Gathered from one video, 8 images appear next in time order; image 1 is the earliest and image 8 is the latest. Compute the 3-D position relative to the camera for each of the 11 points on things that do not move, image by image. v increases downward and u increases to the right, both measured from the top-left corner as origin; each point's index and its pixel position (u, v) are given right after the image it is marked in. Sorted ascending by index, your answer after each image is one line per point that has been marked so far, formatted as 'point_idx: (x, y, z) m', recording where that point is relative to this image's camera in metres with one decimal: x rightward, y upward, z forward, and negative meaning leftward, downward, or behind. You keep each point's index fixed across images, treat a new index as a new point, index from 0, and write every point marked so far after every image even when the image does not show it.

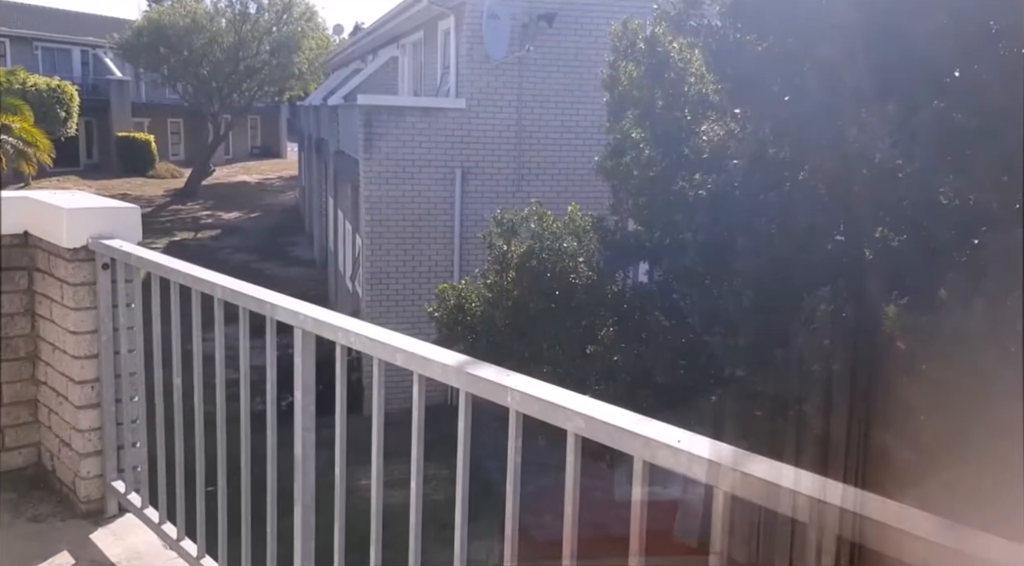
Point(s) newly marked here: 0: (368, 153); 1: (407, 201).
0: (-1.8, +1.6, +12.1) m
1: (-1.3, +1.0, +12.4) m
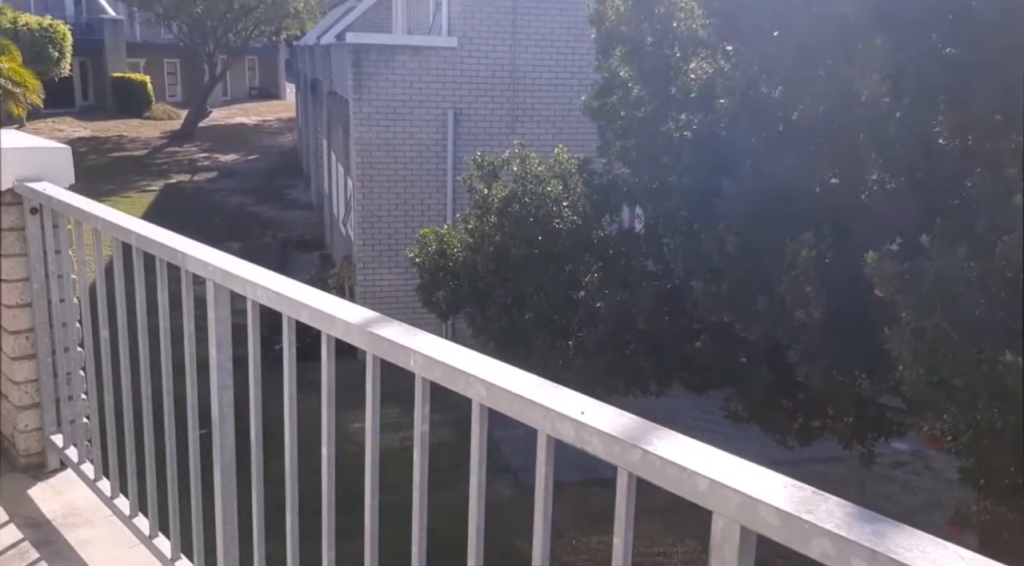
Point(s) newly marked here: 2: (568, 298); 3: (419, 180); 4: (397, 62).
0: (-1.9, +2.3, +11.9) m
1: (-1.4, +1.7, +12.1) m
2: (+0.3, -0.1, +5.8) m
3: (-1.2, +1.3, +12.3) m
4: (-1.4, +2.6, +11.9) m
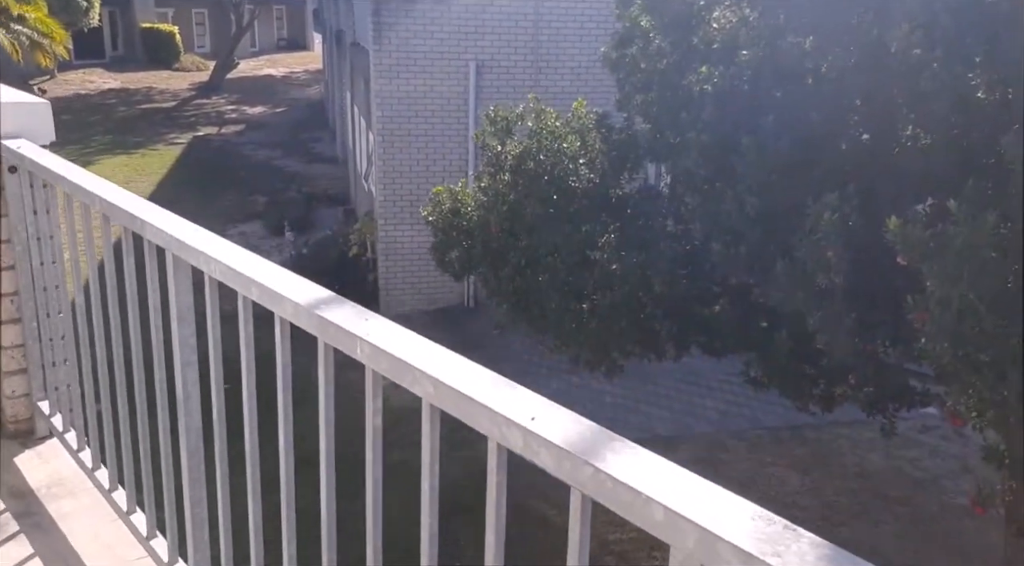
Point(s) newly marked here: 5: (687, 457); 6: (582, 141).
0: (-1.6, +2.8, +11.6) m
1: (-1.1, +2.3, +11.9) m
2: (+0.4, +0.2, +5.7) m
3: (-0.9, +1.8, +12.1) m
4: (-1.1, +3.2, +11.6) m
5: (+1.5, -1.5, +8.6) m
6: (+0.4, +0.9, +6.2) m
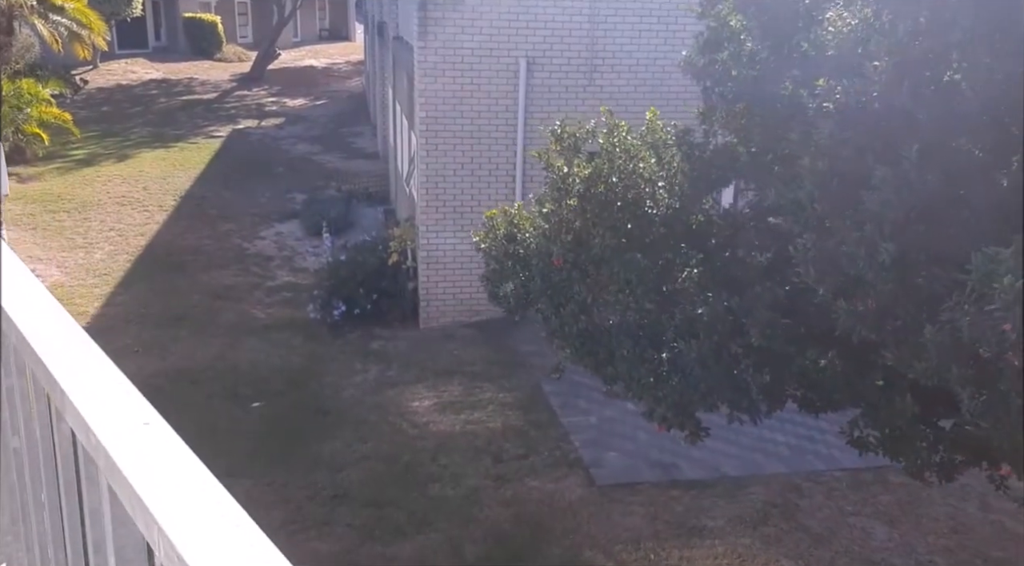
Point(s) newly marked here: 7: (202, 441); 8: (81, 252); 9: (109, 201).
0: (-1.0, +2.7, +10.9) m
1: (-0.5, +2.1, +11.2) m
2: (+0.7, -0.1, +4.9) m
3: (-0.3, +1.7, +11.3) m
4: (-0.5, +3.0, +10.9) m
5: (+1.9, -1.7, +7.8) m
6: (+0.8, +0.7, +5.4) m
7: (-2.9, -1.4, +9.0) m
8: (-6.4, +0.5, +14.5) m
9: (-7.1, +1.5, +17.4) m
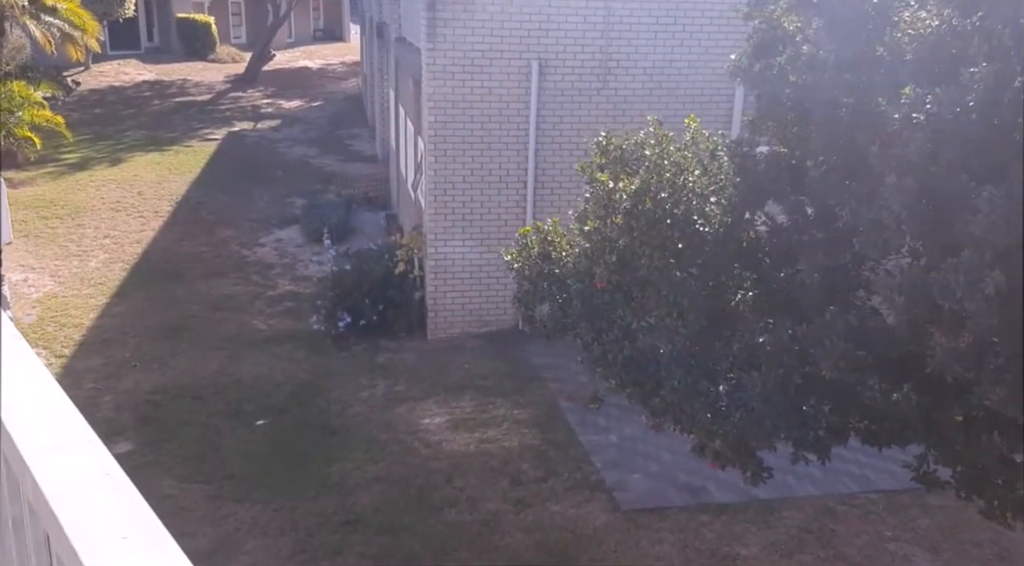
0: (-0.8, +2.6, +10.5) m
1: (-0.4, +2.0, +10.8) m
2: (+0.9, -0.2, +4.5) m
3: (-0.2, +1.6, +10.9) m
4: (-0.4, +2.9, +10.5) m
5: (+2.1, -1.8, +7.4) m
6: (+1.0, +0.6, +5.0) m
7: (-2.7, -1.6, +8.6) m
8: (-6.3, +0.3, +14.1) m
9: (-7.0, +1.3, +17.0) m
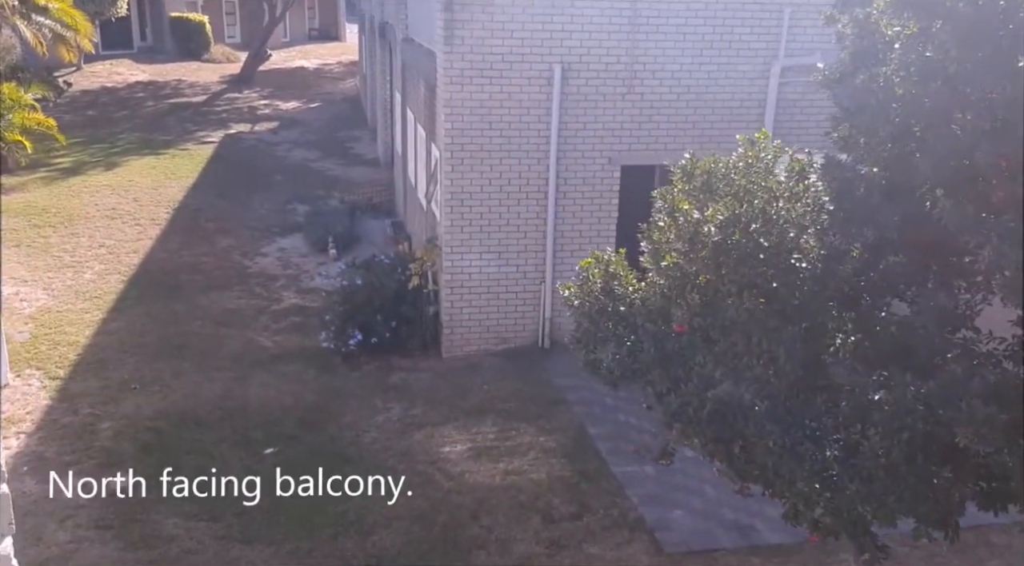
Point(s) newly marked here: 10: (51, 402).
0: (-0.6, +2.4, +9.9) m
1: (-0.2, +1.8, +10.2) m
2: (+1.2, -0.3, +3.9) m
3: (+0.1, +1.4, +10.3) m
4: (-0.1, +2.7, +9.9) m
5: (+2.3, -2.0, +6.8) m
6: (+1.2, +0.4, +4.4) m
7: (-2.5, -1.7, +8.0) m
8: (-6.1, +0.1, +13.5) m
9: (-6.9, +1.2, +16.3) m
10: (-4.5, -1.2, +9.6) m
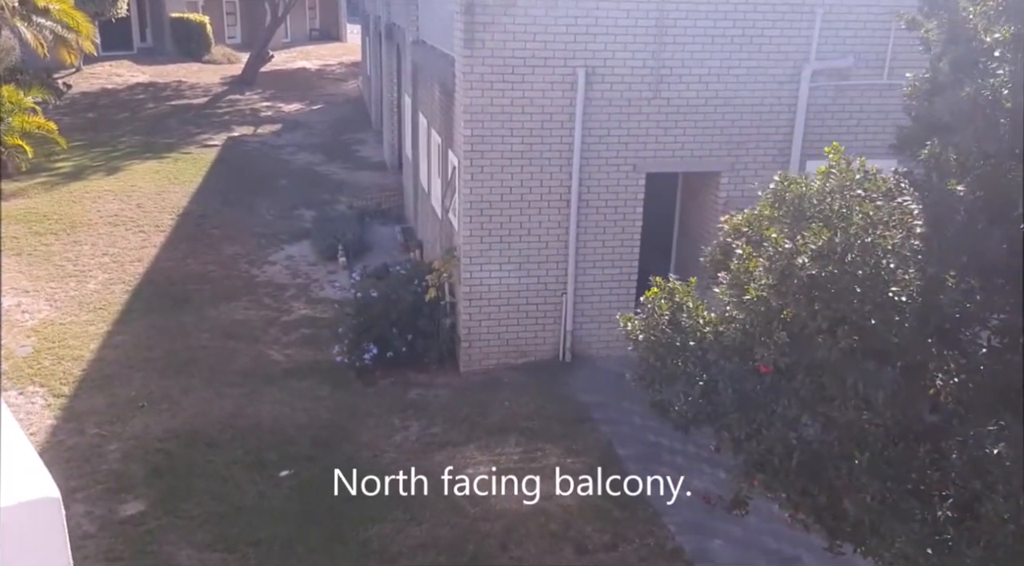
0: (-0.4, +2.3, +9.5) m
1: (0.0, +1.7, +9.8) m
2: (+1.4, -0.5, +3.5) m
3: (+0.3, +1.3, +10.0) m
4: (+0.1, +2.6, +9.5) m
5: (+2.6, -2.1, +6.4) m
6: (+1.5, +0.3, +4.0) m
7: (-2.2, -1.9, +7.6) m
8: (-5.8, 0.0, +13.1) m
9: (-6.7, +1.0, +15.9) m
10: (-4.3, -1.3, +9.2) m
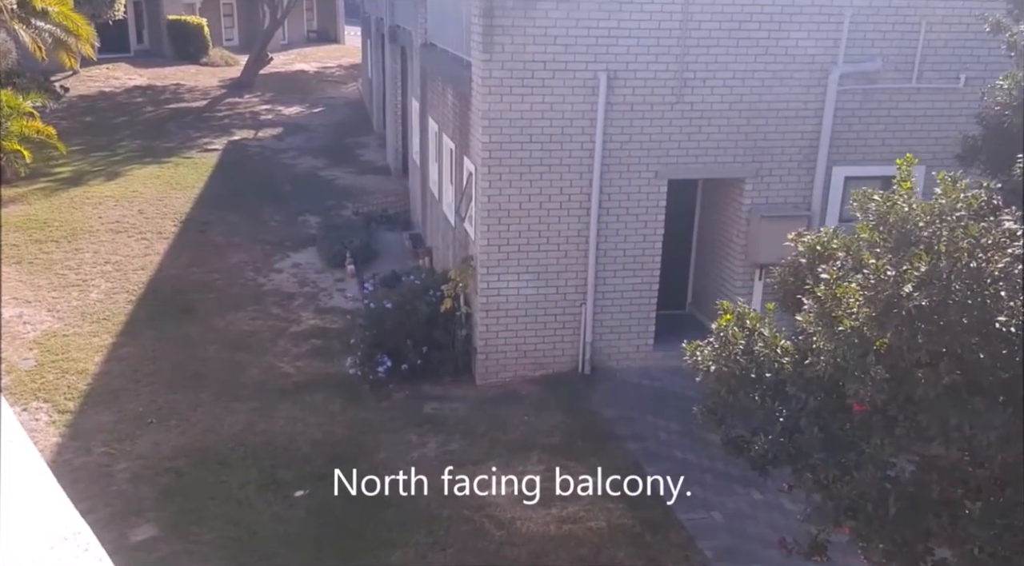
0: (-0.2, +2.2, +9.2) m
1: (+0.2, +1.6, +9.5) m
2: (+1.7, -0.6, +3.2) m
3: (+0.5, +1.2, +9.7) m
4: (+0.3, +2.5, +9.2) m
5: (+2.8, -2.2, +6.1) m
6: (+1.7, +0.2, +3.7) m
7: (-2.0, -2.0, +7.3) m
8: (-5.7, -0.1, +12.7) m
9: (-6.5, +0.9, +15.6) m
10: (-4.1, -1.4, +8.8) m
